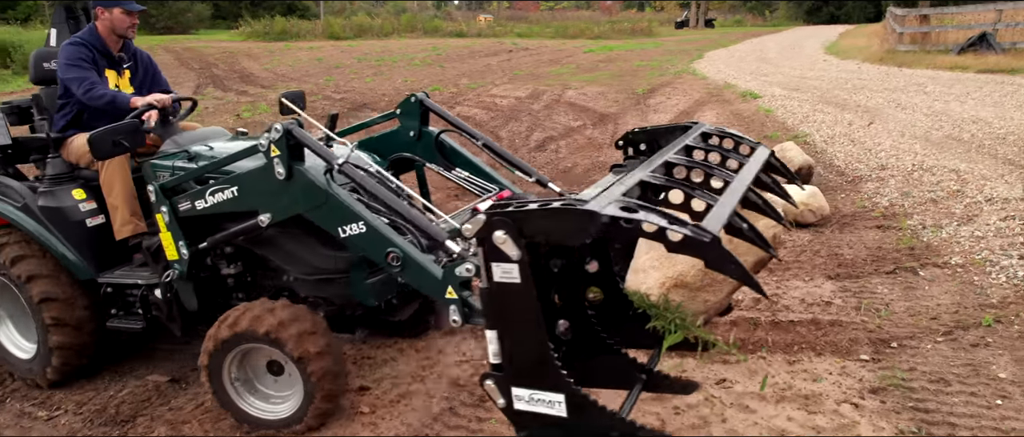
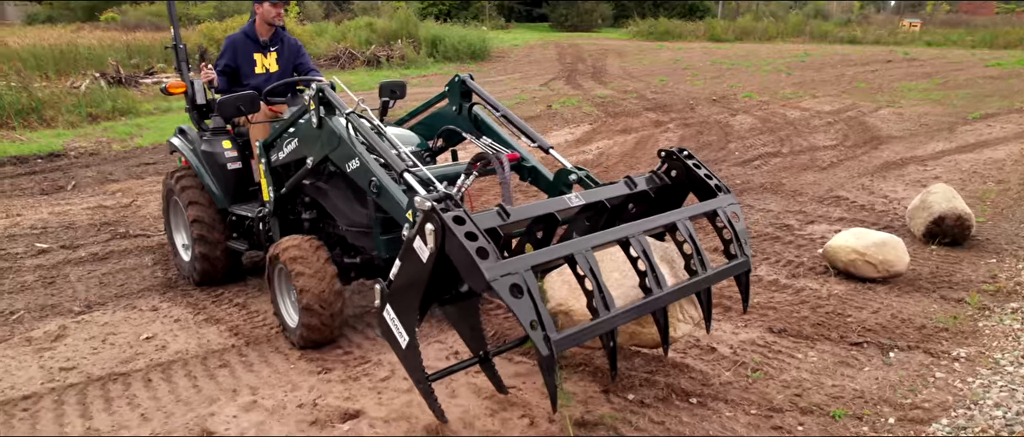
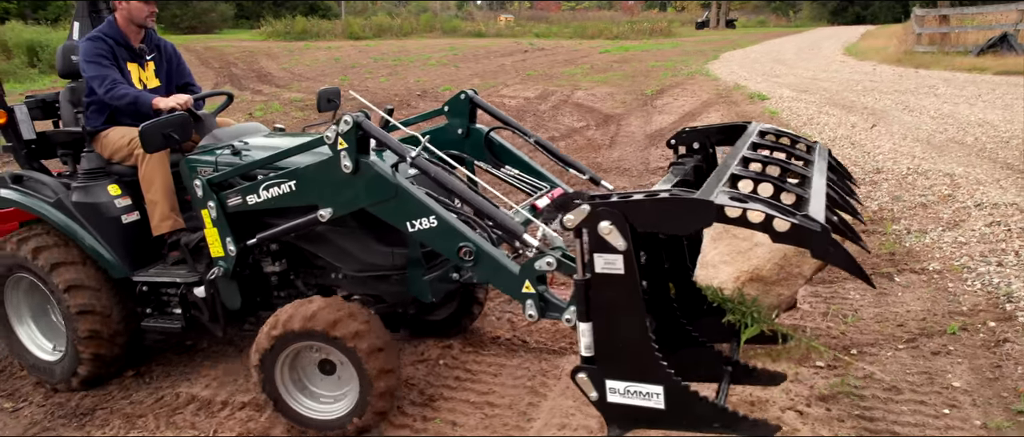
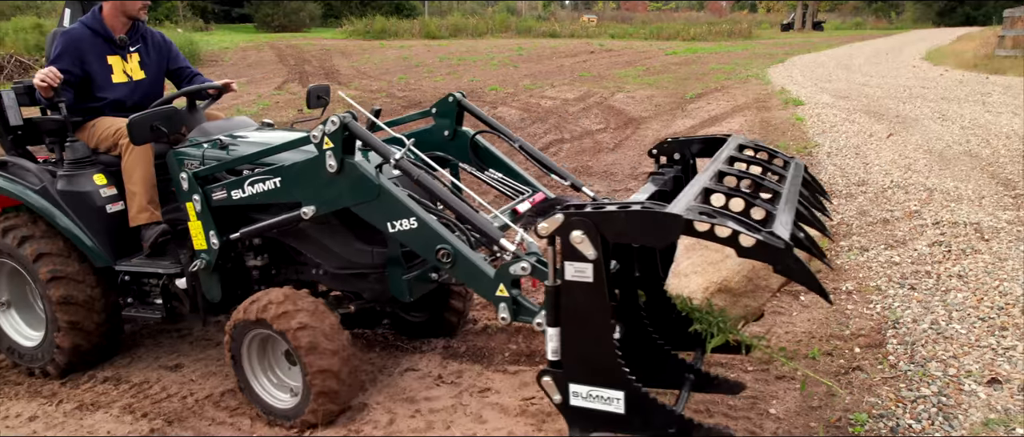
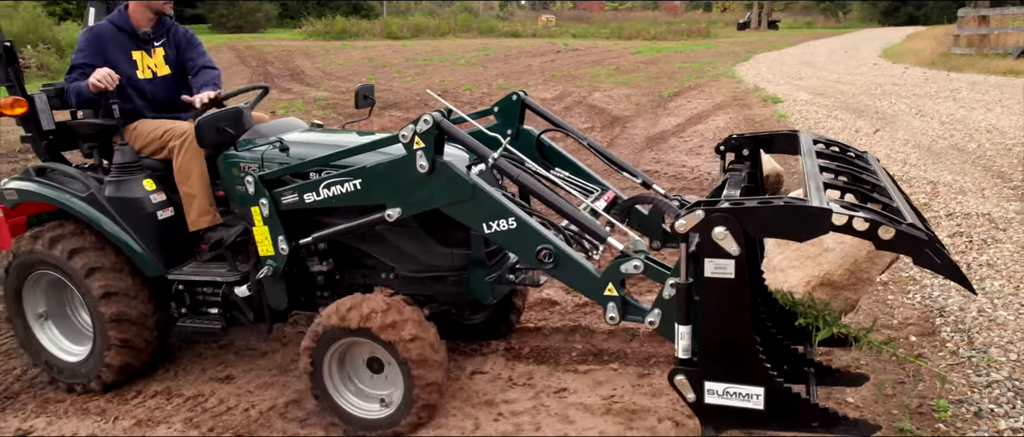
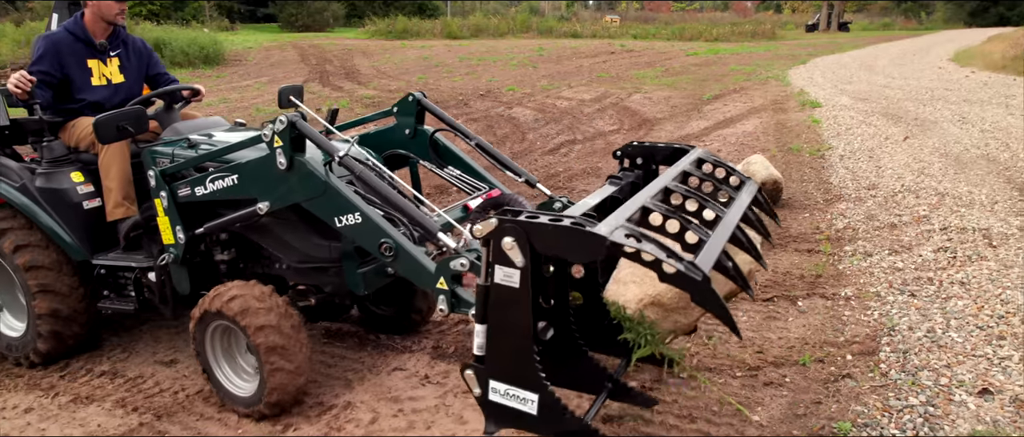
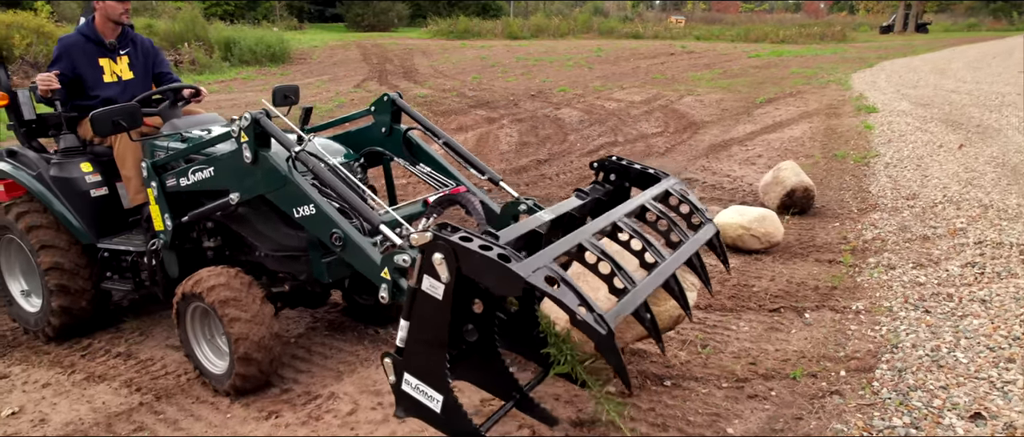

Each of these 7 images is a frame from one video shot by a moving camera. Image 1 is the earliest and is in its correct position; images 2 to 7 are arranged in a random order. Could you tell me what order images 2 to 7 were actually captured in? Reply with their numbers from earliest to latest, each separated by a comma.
3, 5, 4, 6, 7, 2
